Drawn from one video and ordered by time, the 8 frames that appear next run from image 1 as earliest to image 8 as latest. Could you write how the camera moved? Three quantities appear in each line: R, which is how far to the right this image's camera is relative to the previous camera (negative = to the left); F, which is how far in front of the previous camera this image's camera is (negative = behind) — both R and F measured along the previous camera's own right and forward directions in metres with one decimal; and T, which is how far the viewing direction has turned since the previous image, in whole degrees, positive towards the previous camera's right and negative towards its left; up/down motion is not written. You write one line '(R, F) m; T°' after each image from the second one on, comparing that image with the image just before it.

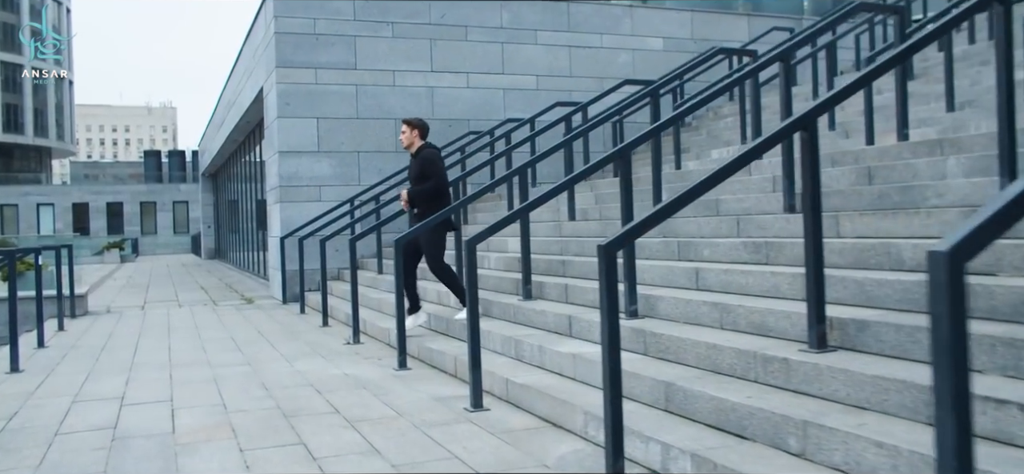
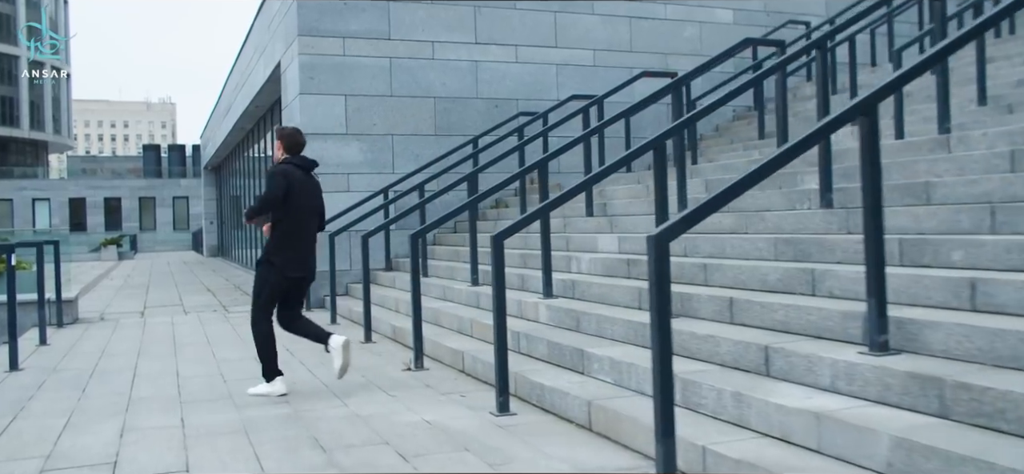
(-0.9, +1.8) m; 0°
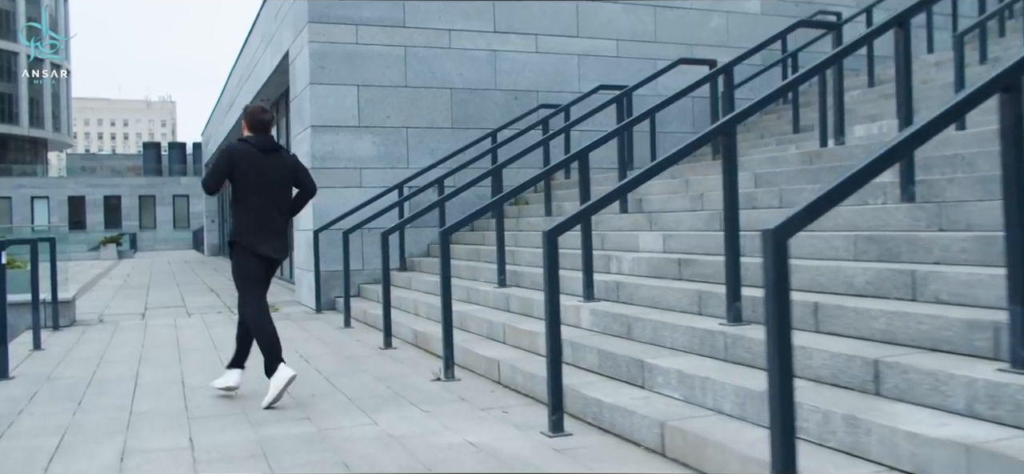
(-0.3, +0.6) m; 0°
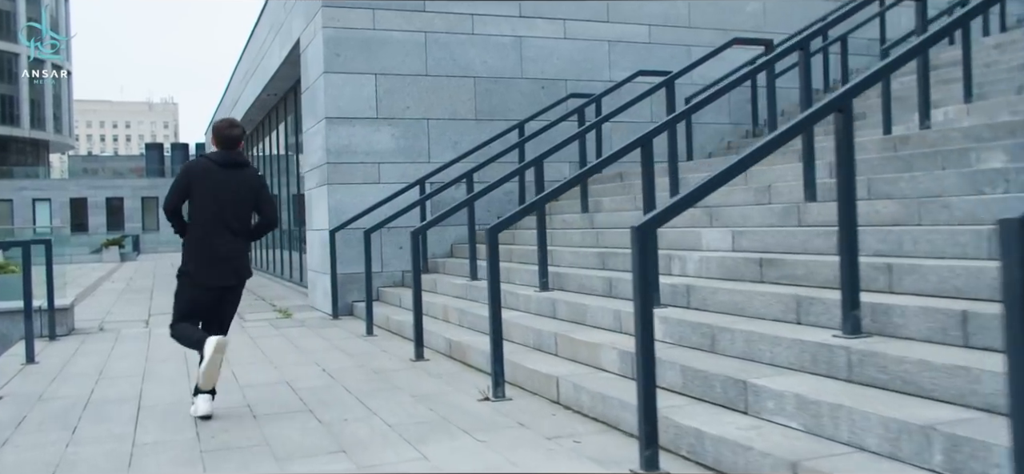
(-0.3, +0.7) m; 0°
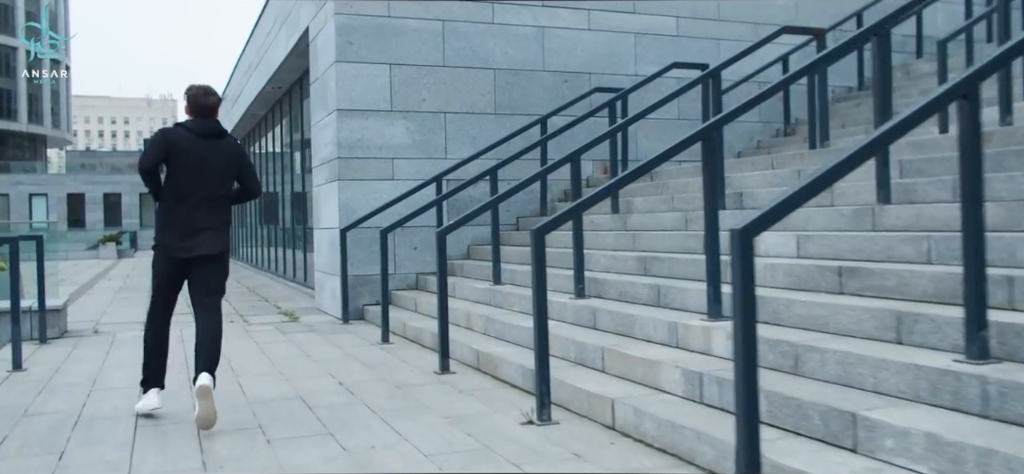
(-0.3, +0.6) m; 0°
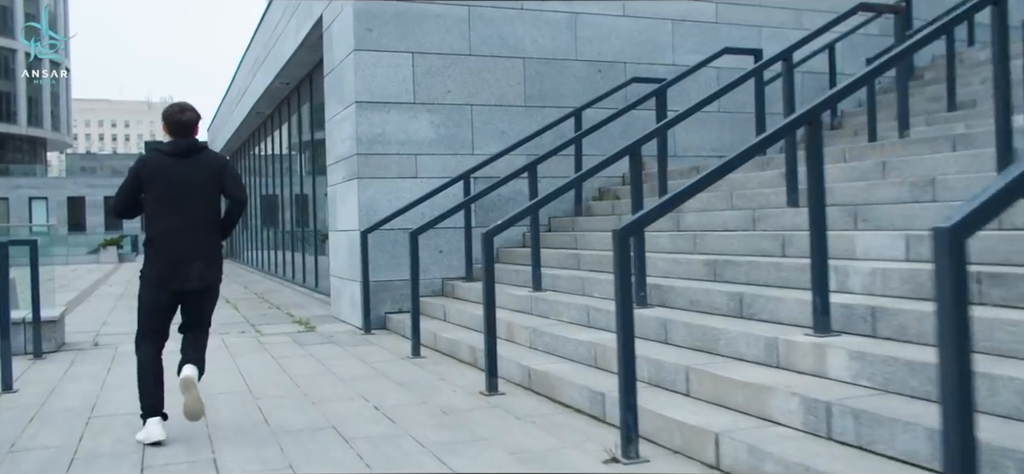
(-0.4, +0.7) m; 0°
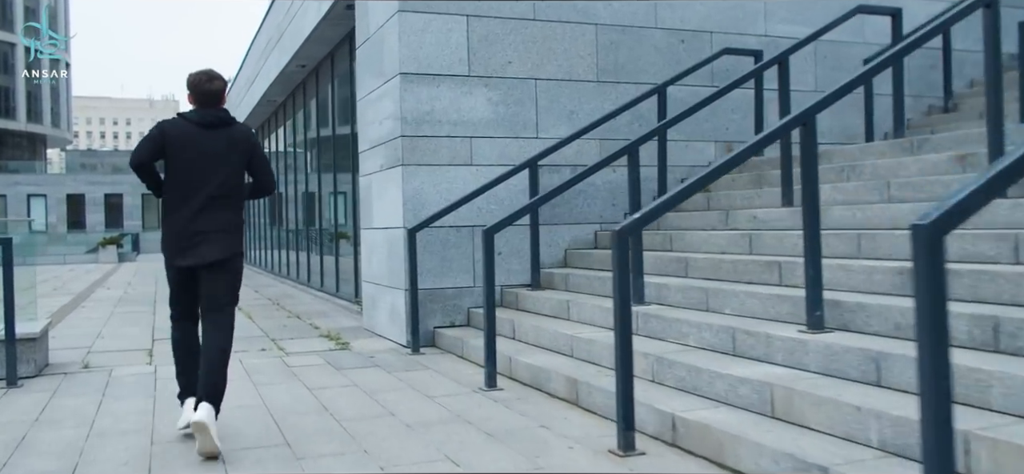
(-0.7, +1.4) m; 0°
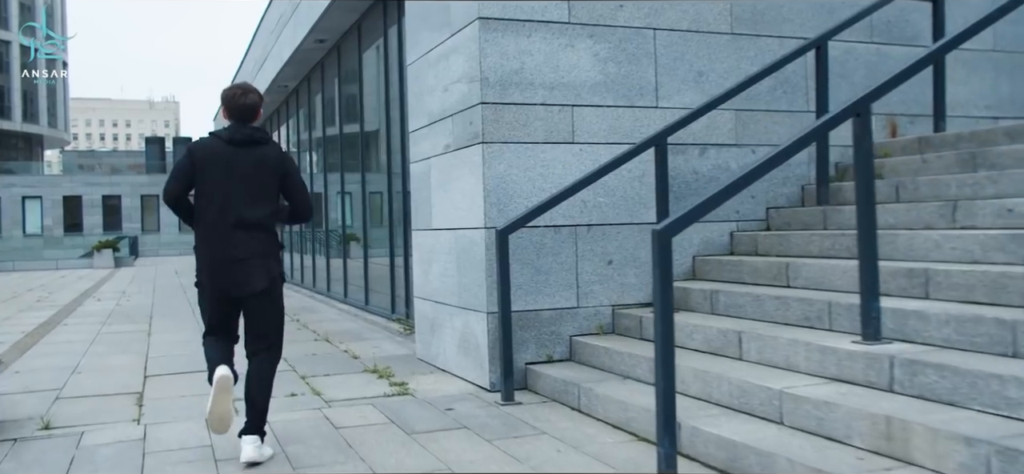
(-0.8, +1.9) m; 0°
